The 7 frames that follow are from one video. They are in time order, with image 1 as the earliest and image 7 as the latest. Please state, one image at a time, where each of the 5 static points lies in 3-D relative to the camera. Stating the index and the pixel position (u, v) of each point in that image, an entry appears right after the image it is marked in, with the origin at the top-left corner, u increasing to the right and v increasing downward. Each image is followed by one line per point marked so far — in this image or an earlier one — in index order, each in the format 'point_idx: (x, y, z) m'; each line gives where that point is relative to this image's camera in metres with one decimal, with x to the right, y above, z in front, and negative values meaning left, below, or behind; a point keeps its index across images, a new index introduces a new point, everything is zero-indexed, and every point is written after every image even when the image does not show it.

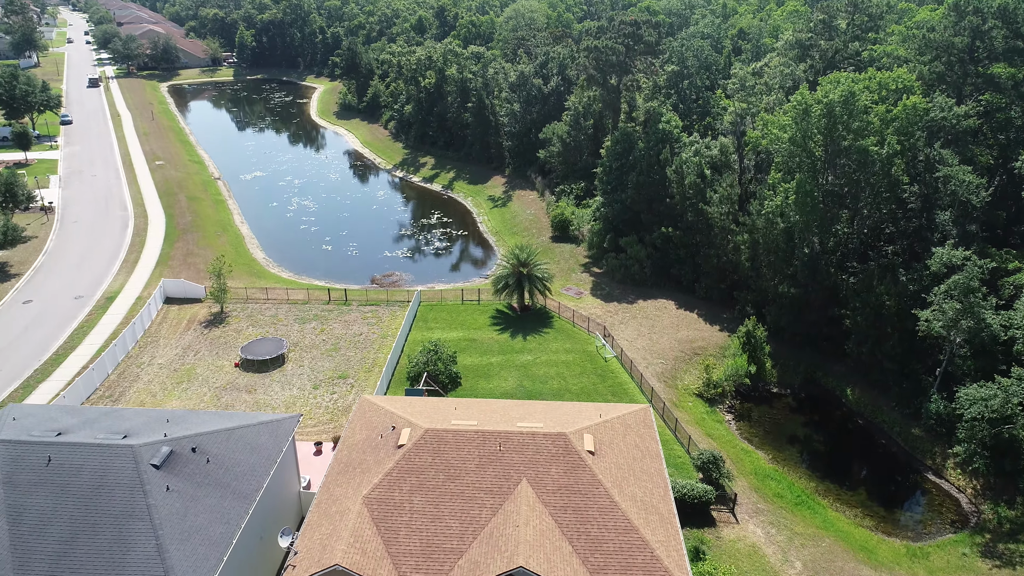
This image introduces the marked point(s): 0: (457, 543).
0: (-1.5, -6.9, +19.4) m
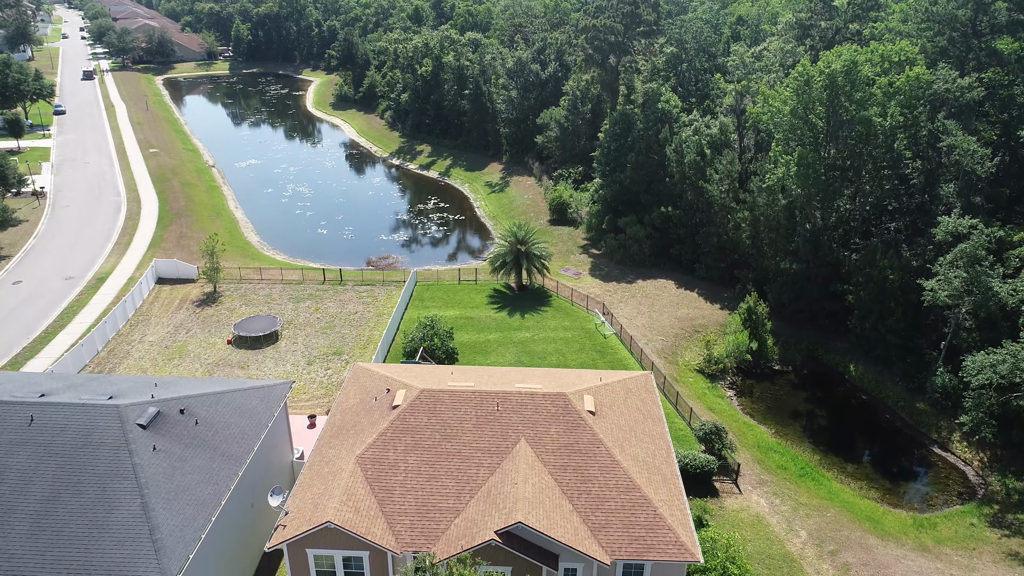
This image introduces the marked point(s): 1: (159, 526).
0: (-1.5, -5.6, +18.8) m
1: (-8.8, -5.9, +17.9) m
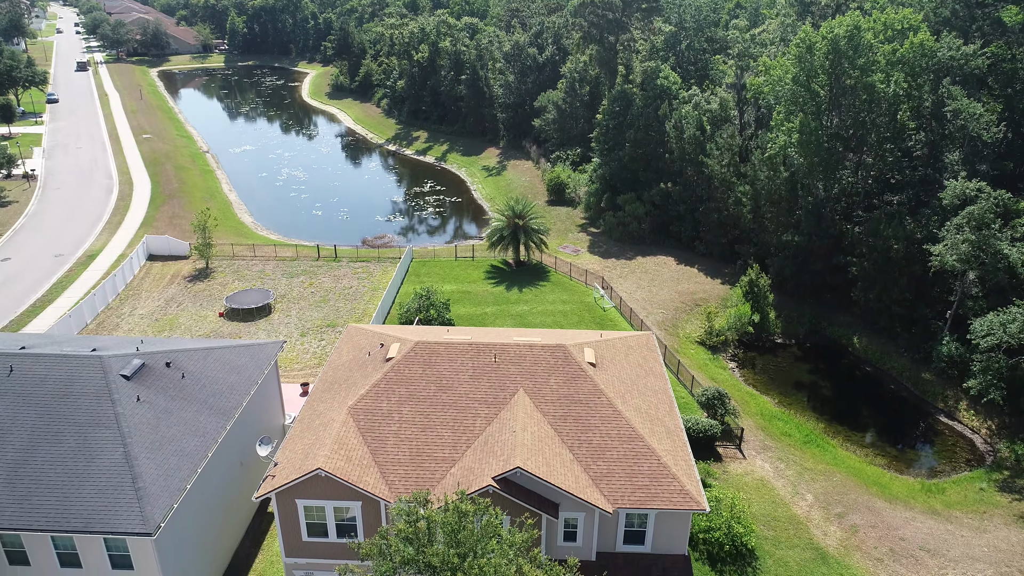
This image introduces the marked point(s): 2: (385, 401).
0: (-1.6, -4.1, +18.1) m
1: (-8.9, -4.5, +17.2) m
2: (-3.4, -3.0, +19.3) m
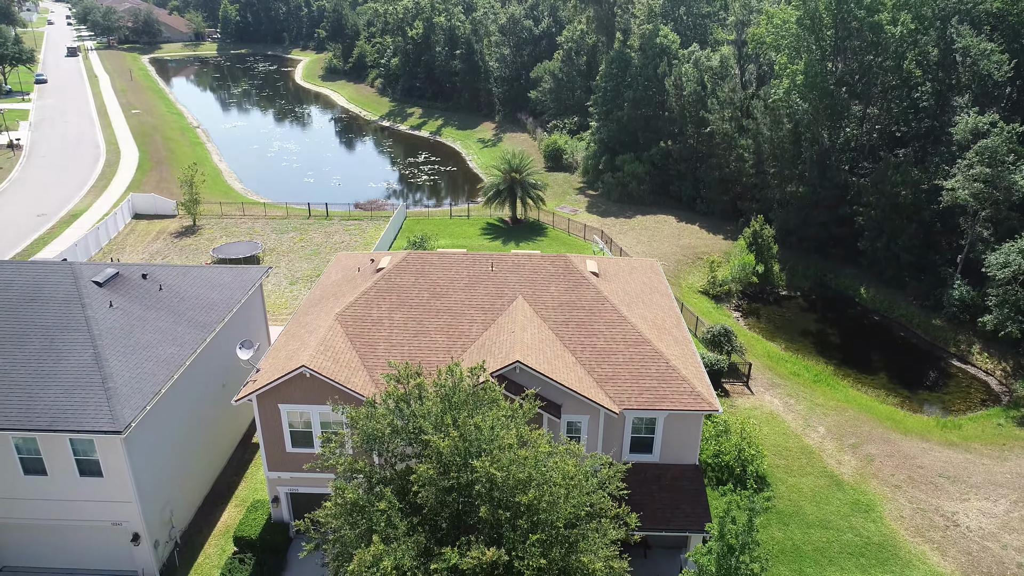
0: (-1.6, -1.6, +16.9) m
1: (-8.9, -2.0, +16.0) m
2: (-3.5, -0.5, +18.1) m
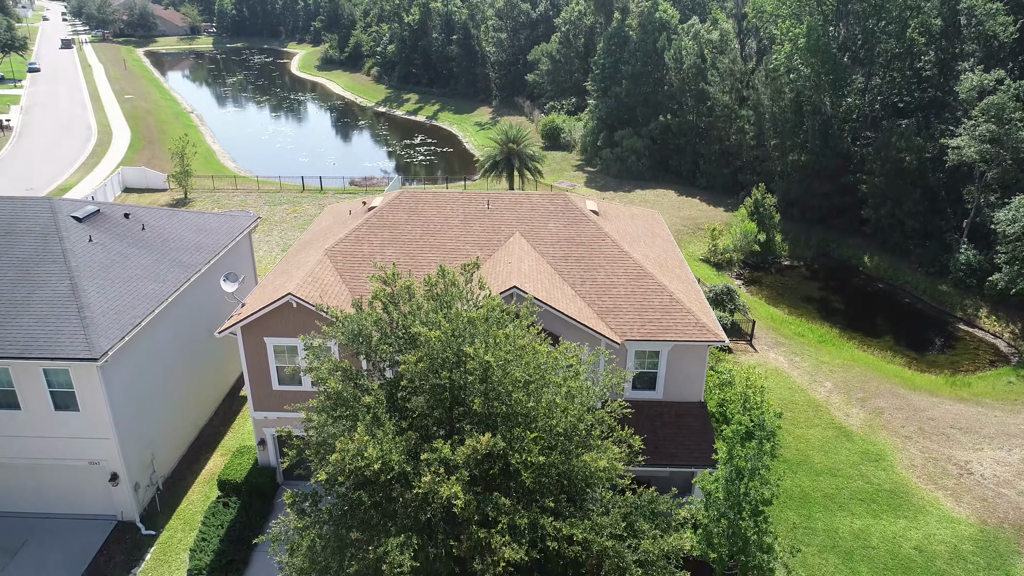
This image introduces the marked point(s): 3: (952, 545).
0: (-1.7, 0.0, +16.2) m
1: (-9.0, -0.4, +15.3) m
2: (-3.6, +1.0, +17.4) m
3: (+9.9, -5.8, +16.2) m
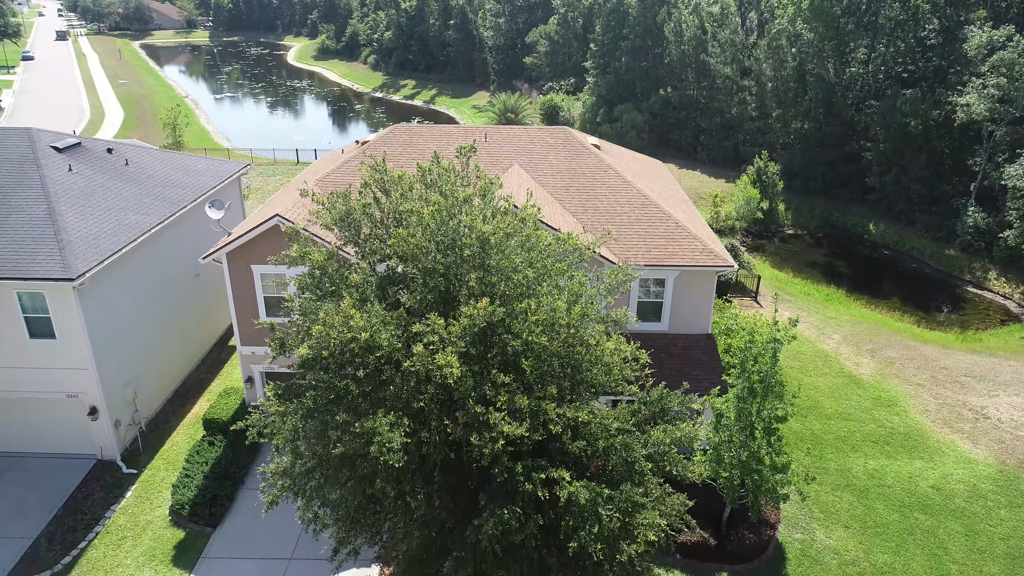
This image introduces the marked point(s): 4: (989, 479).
0: (-1.7, +1.5, +15.5) m
1: (-9.0, +1.2, +14.5) m
2: (-3.6, +2.6, +16.7) m
3: (+9.9, -4.2, +15.5) m
4: (+10.4, -4.2, +15.6) m
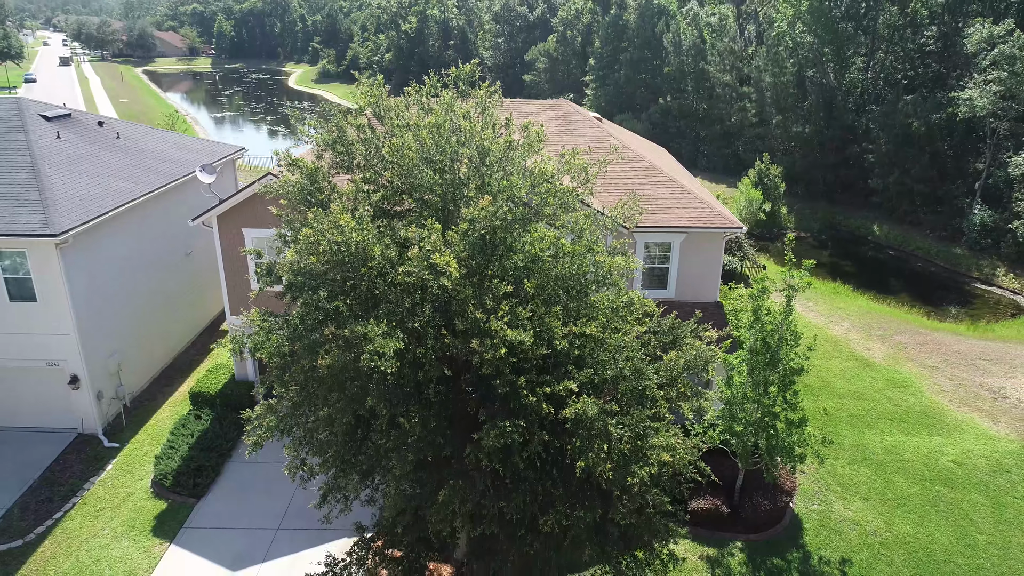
0: (-1.7, +2.2, +15.0) m
1: (-9.0, +1.9, +14.0) m
2: (-3.6, +3.2, +16.2) m
3: (+9.9, -3.5, +14.8) m
4: (+10.4, -3.5, +14.9) m
